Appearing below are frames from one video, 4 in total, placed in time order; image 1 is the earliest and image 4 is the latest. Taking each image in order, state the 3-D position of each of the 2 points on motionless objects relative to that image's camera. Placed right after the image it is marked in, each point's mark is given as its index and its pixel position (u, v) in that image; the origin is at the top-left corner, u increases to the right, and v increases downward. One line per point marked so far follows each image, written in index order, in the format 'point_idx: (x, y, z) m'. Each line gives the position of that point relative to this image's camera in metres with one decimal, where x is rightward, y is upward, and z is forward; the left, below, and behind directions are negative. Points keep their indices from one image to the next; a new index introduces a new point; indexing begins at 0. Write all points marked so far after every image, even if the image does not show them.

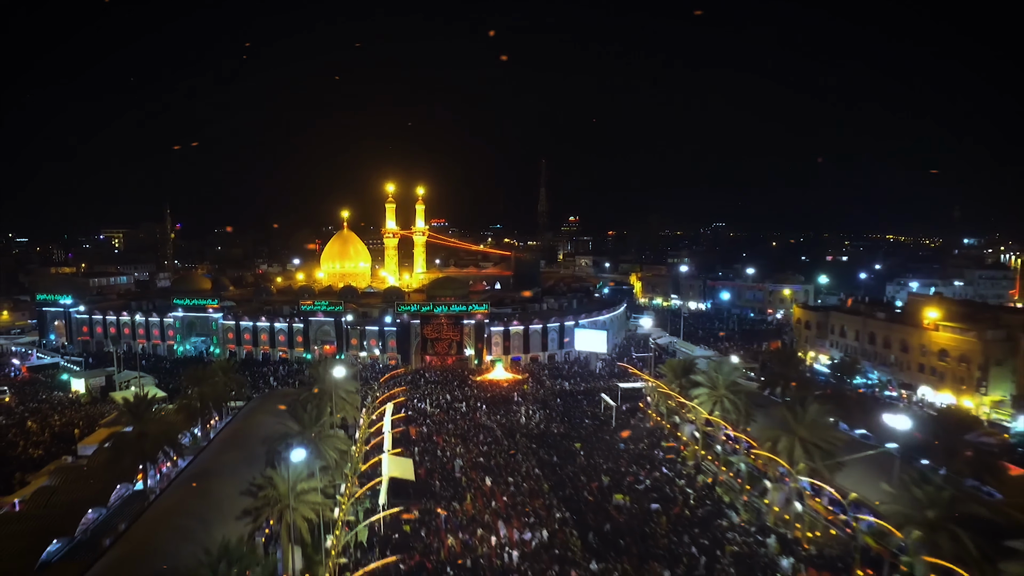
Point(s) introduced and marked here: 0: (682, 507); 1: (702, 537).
0: (+5.0, -6.3, +16.8) m
1: (+5.1, -6.5, +15.0) m
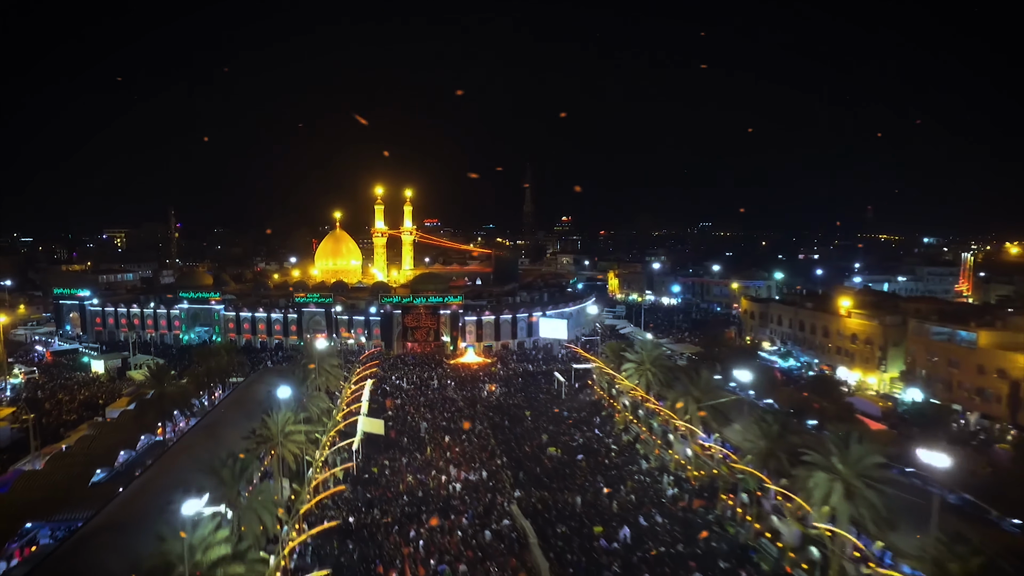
0: (+3.3, -6.0, +20.6) m
1: (+3.3, -6.1, +18.8) m
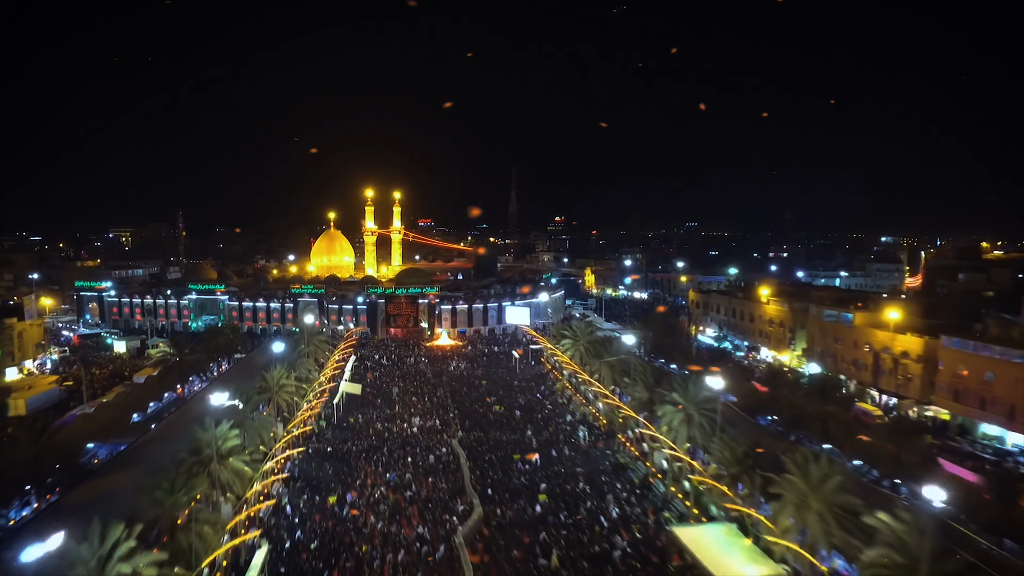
0: (+1.2, -5.4, +25.4) m
1: (+1.2, -5.5, +23.6) m
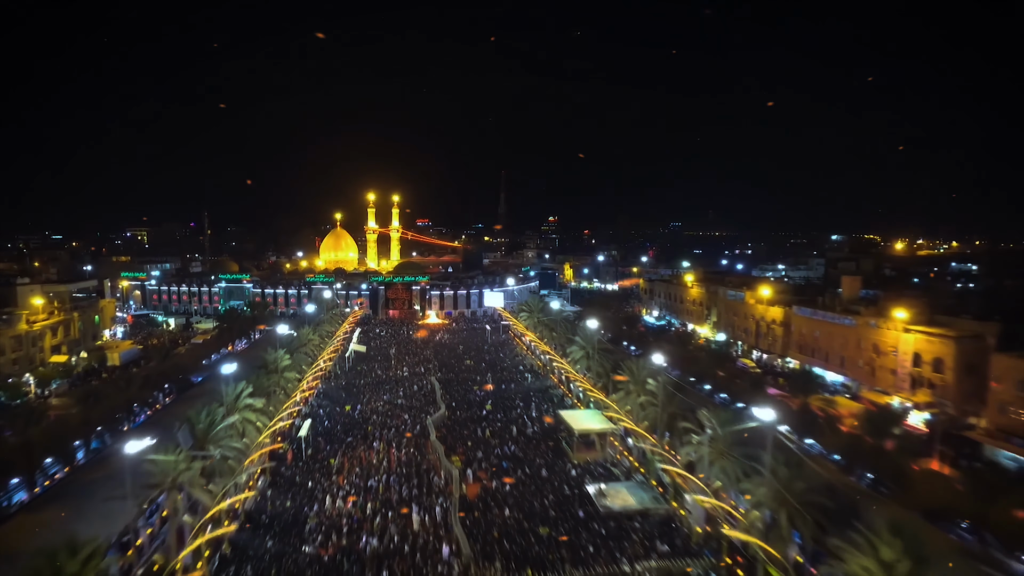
0: (-0.8, -4.5, +33.9) m
1: (-0.7, -4.6, +32.1) m
